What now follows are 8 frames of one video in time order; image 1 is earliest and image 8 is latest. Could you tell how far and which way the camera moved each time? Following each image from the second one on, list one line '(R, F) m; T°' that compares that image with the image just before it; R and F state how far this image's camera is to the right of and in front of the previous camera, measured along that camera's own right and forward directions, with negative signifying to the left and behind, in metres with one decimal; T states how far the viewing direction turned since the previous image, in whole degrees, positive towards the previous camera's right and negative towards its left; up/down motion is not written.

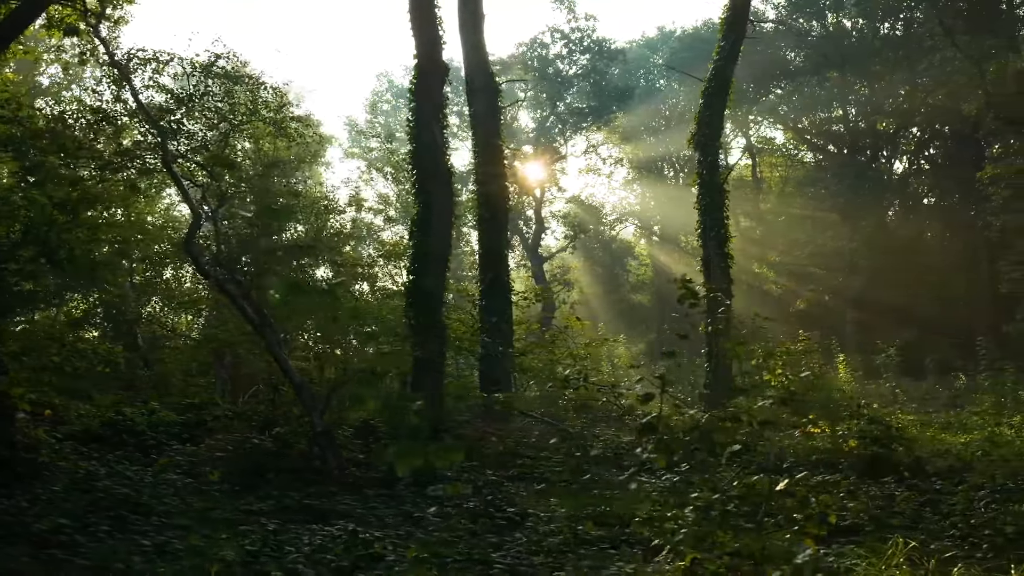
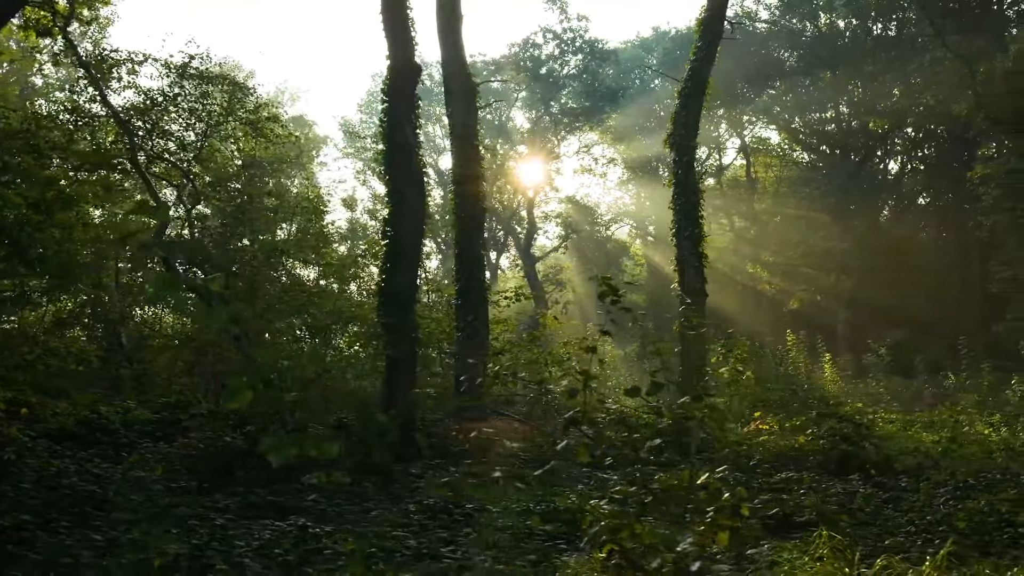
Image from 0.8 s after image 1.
(+0.4, -0.1) m; 0°
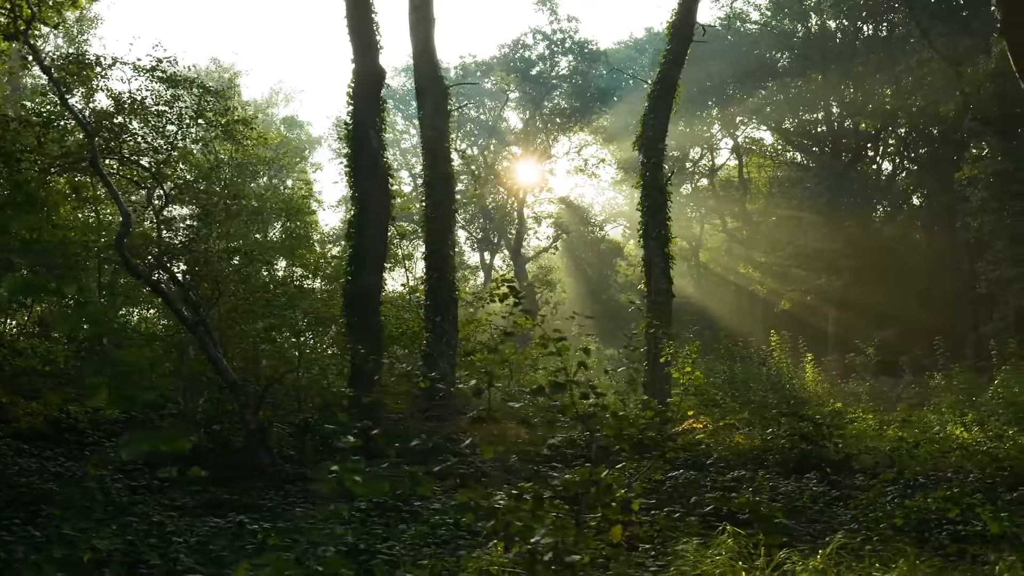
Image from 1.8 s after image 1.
(+0.5, -0.1) m; 0°
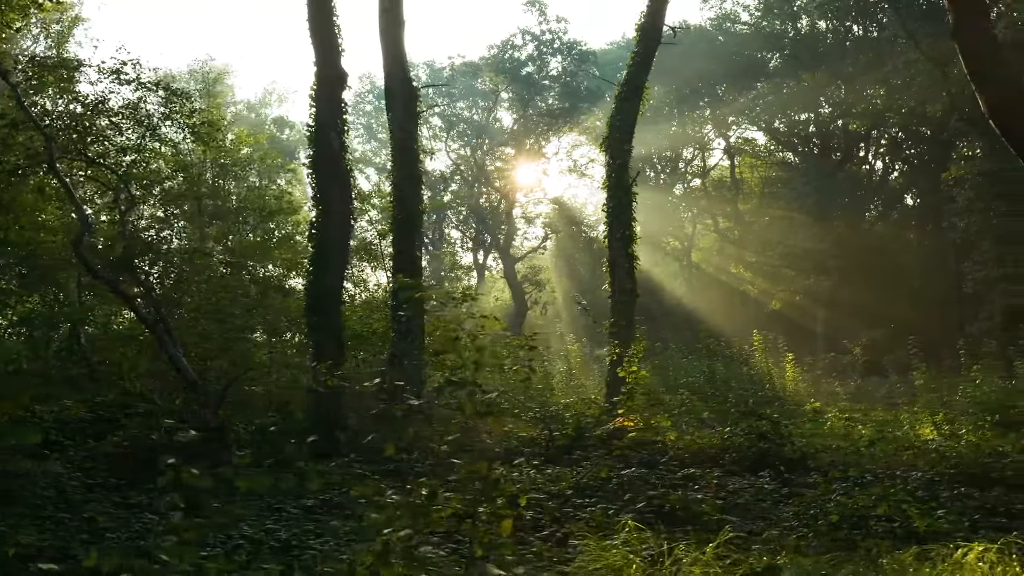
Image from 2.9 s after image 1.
(+0.5, -0.1) m; 0°
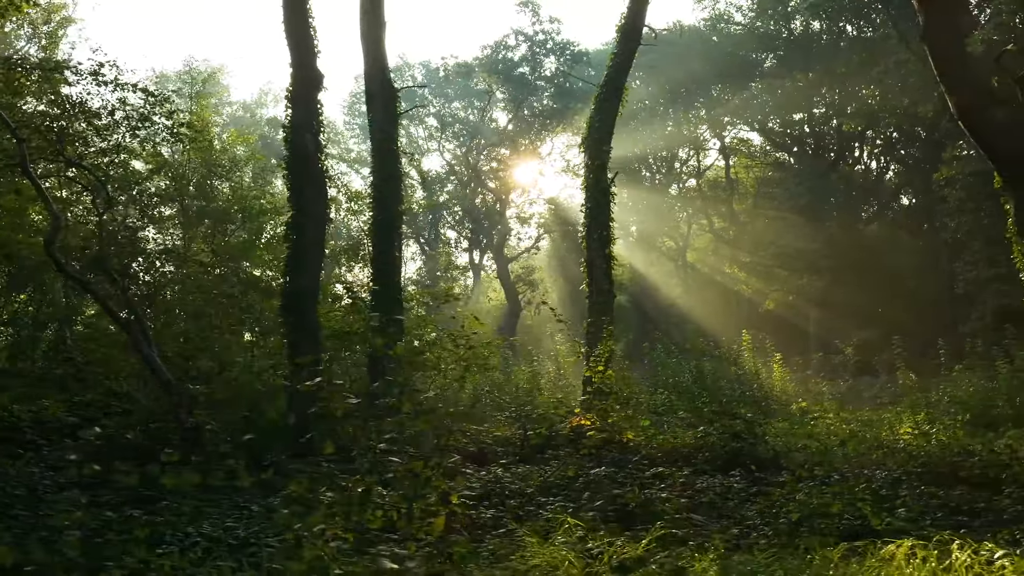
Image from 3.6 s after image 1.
(+0.3, -0.1) m; 0°
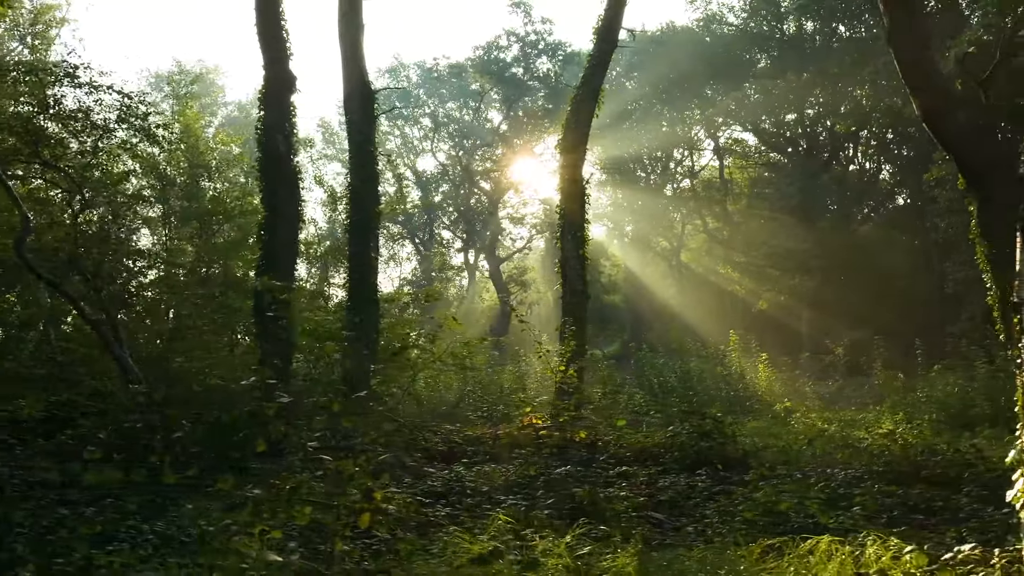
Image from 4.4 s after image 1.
(+0.4, -0.1) m; 0°
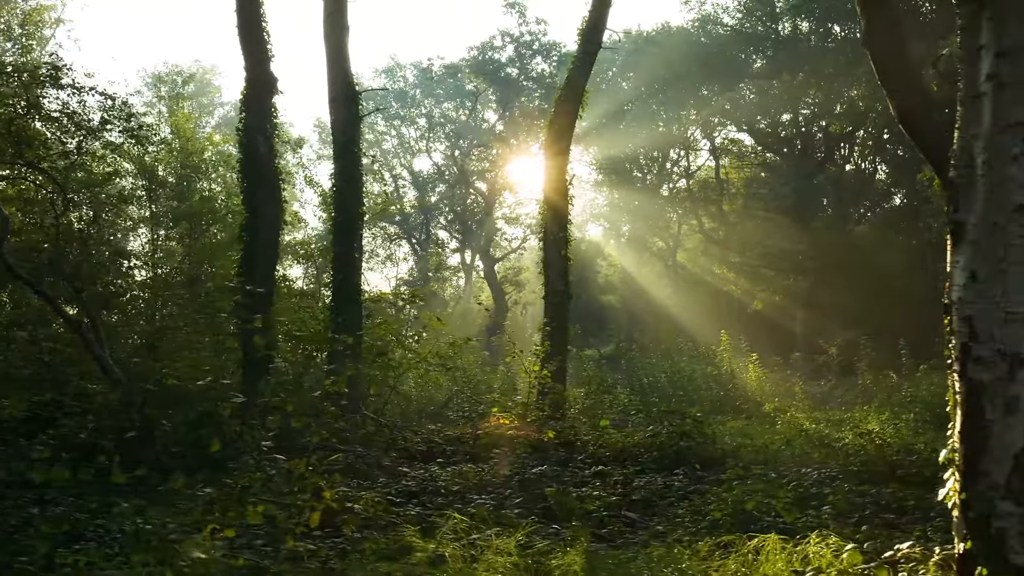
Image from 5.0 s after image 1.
(+0.3, -0.1) m; 0°
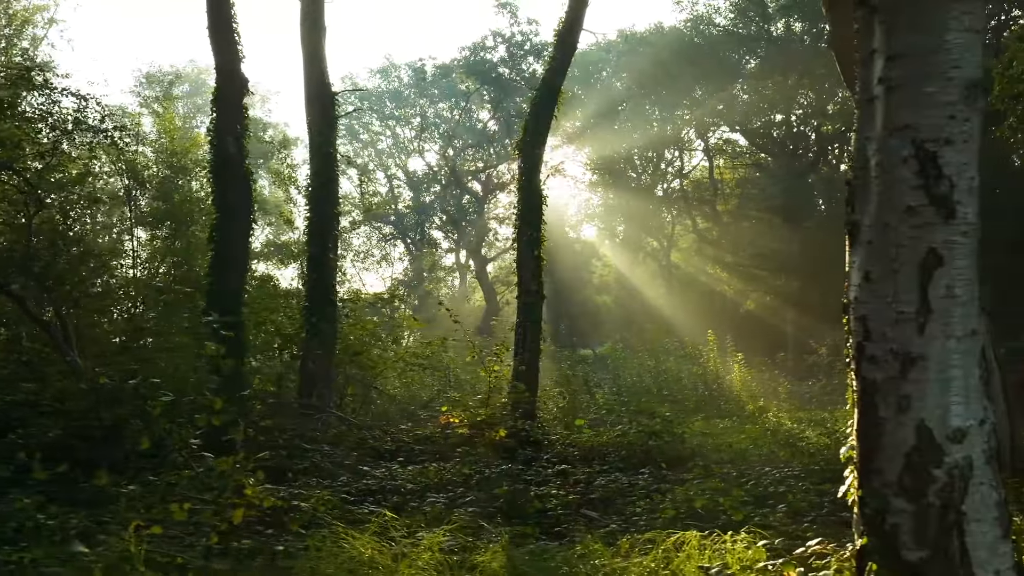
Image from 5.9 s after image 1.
(+0.4, -0.1) m; 0°
